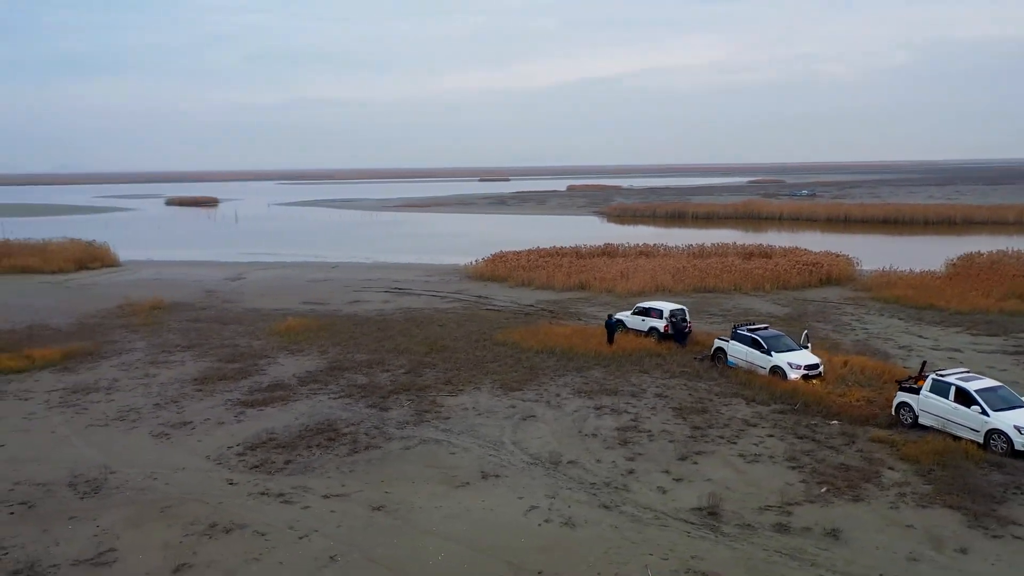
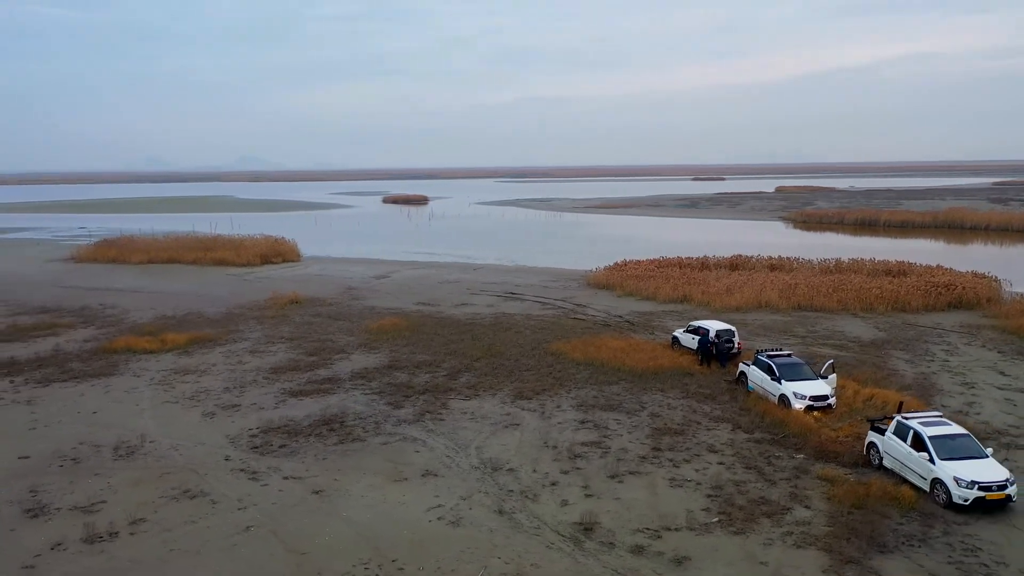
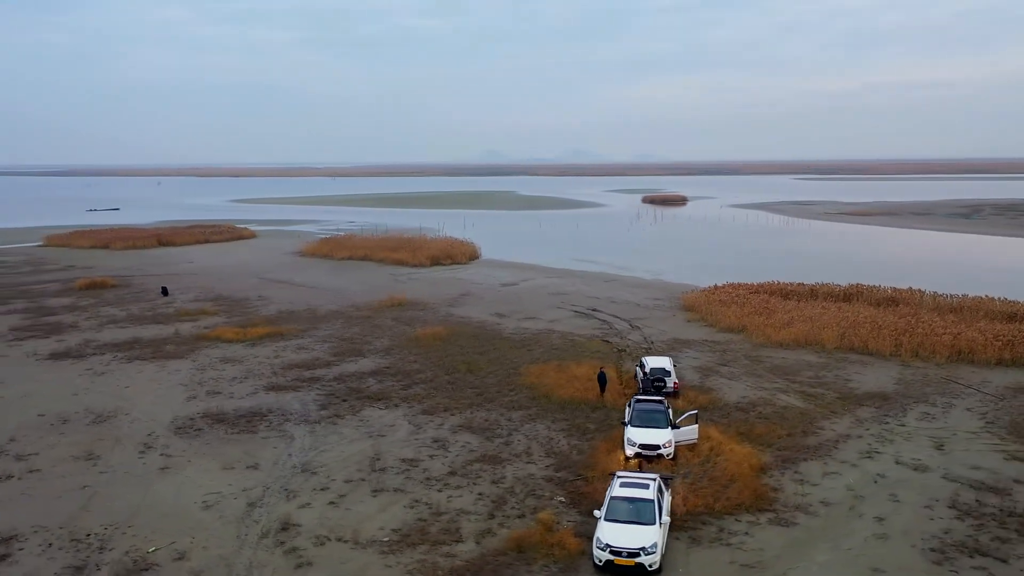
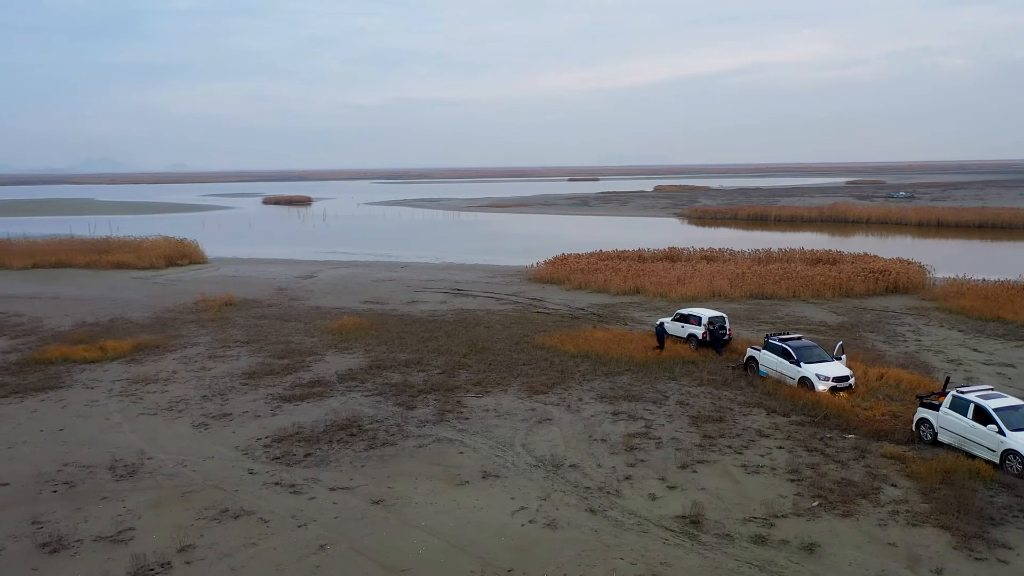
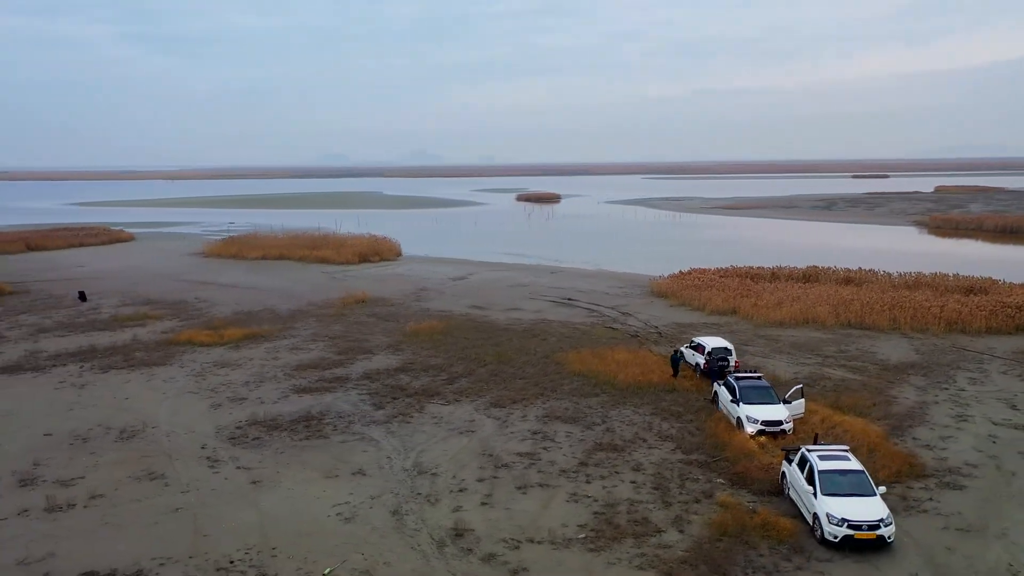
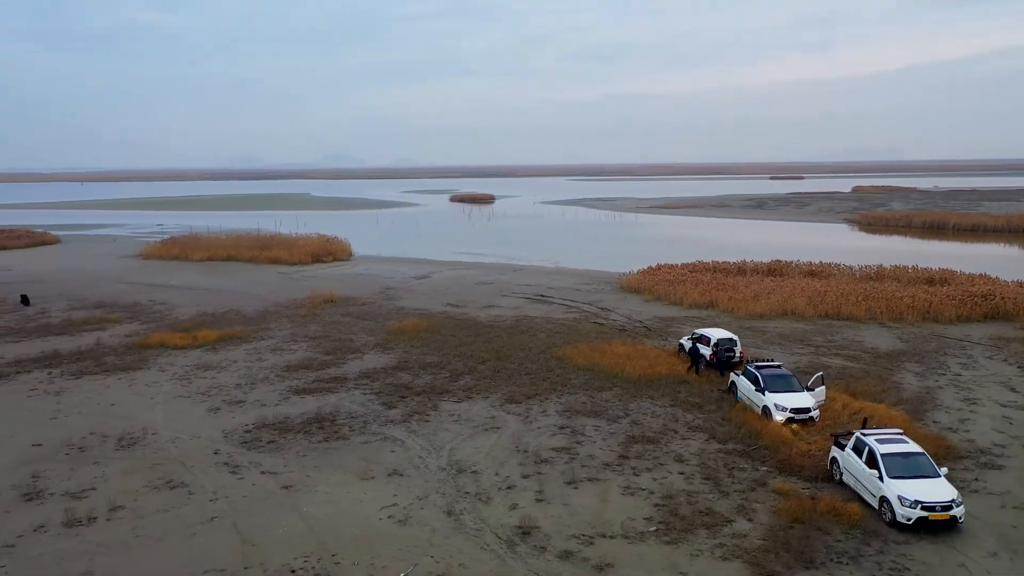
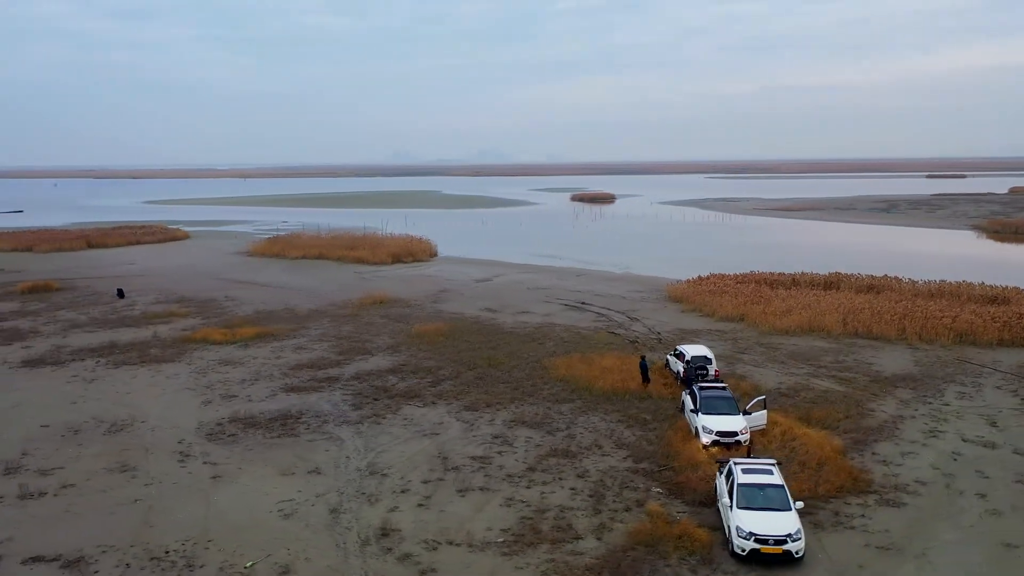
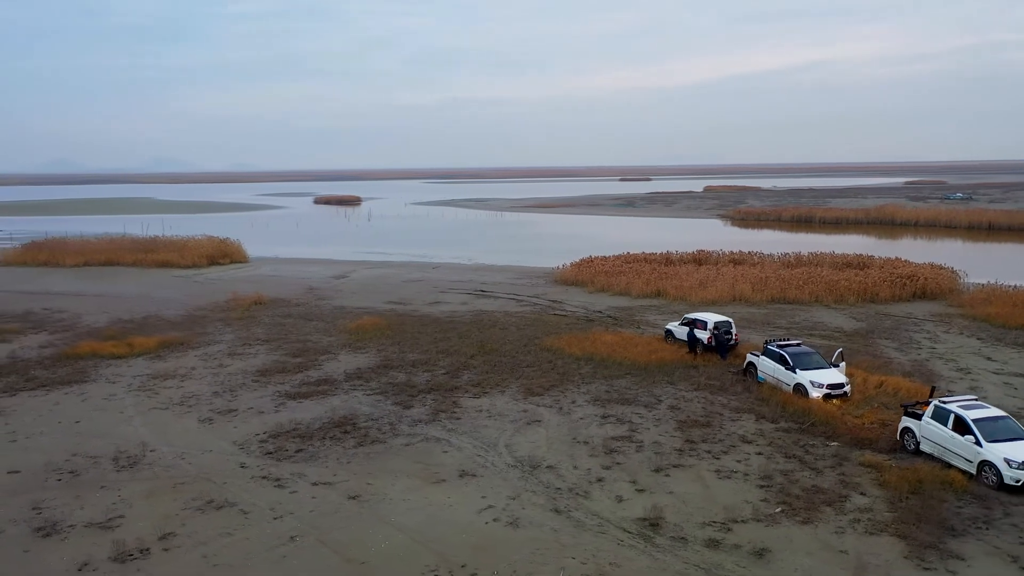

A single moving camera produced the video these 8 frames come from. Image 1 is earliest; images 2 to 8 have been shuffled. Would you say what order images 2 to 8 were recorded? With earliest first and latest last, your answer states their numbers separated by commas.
4, 8, 2, 6, 5, 7, 3
